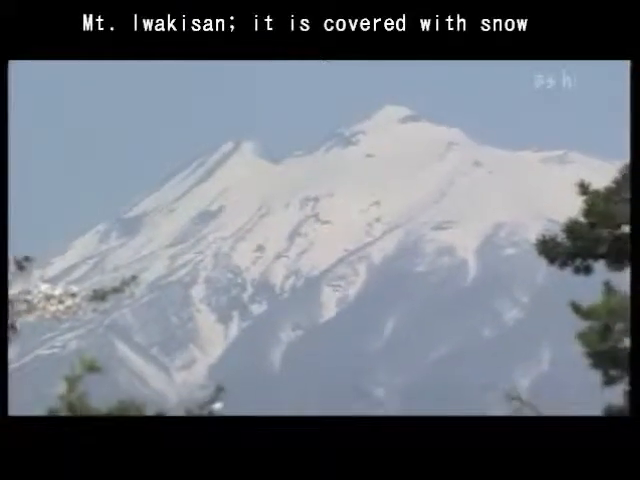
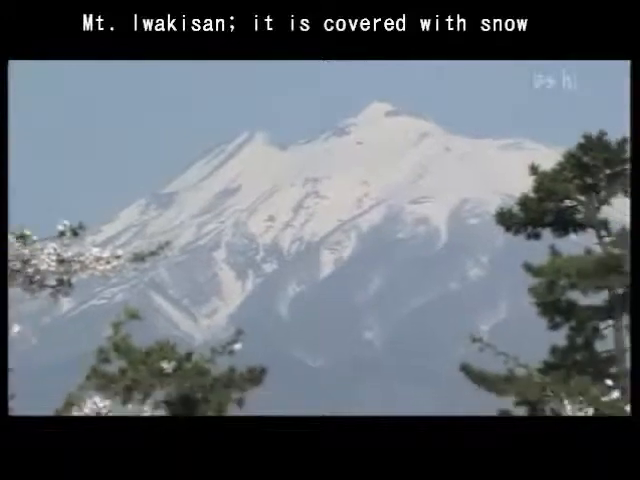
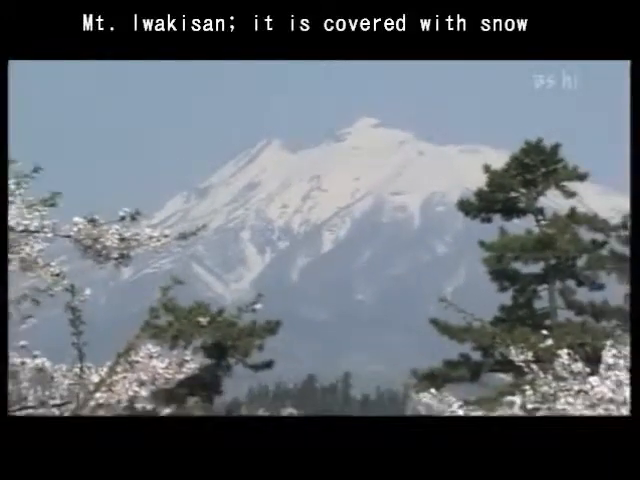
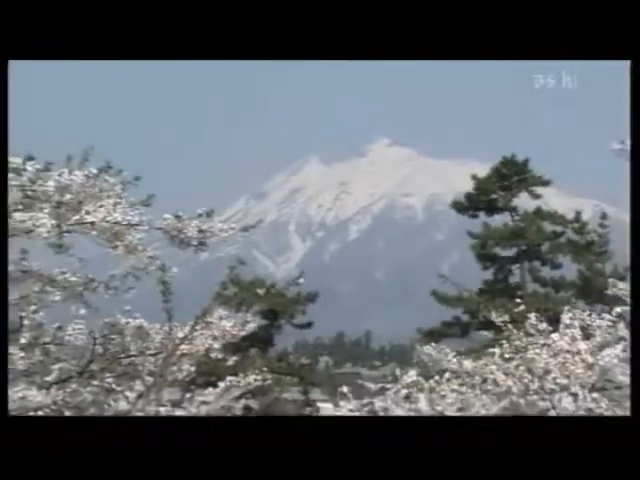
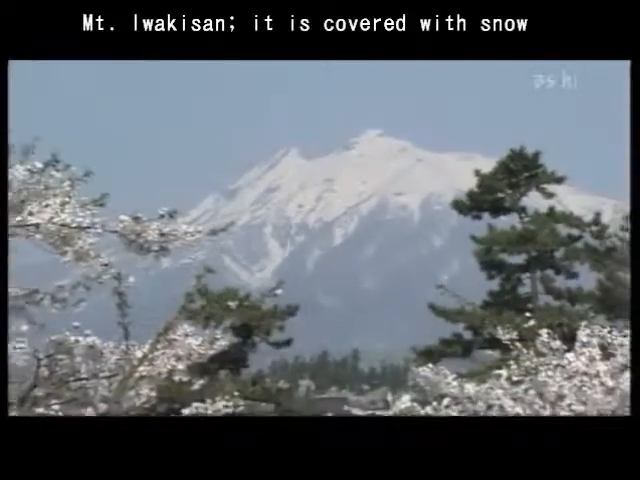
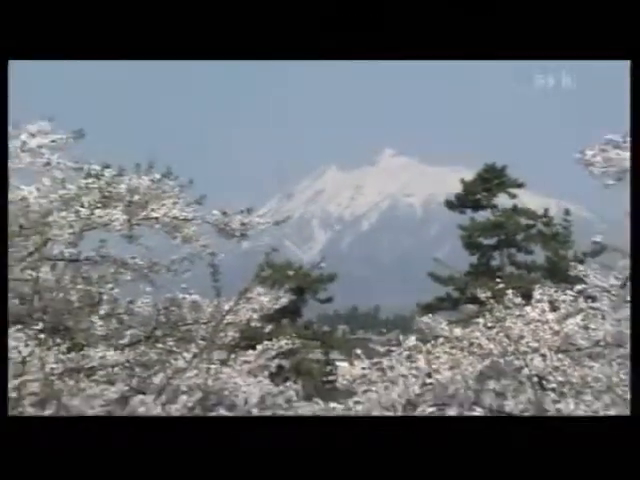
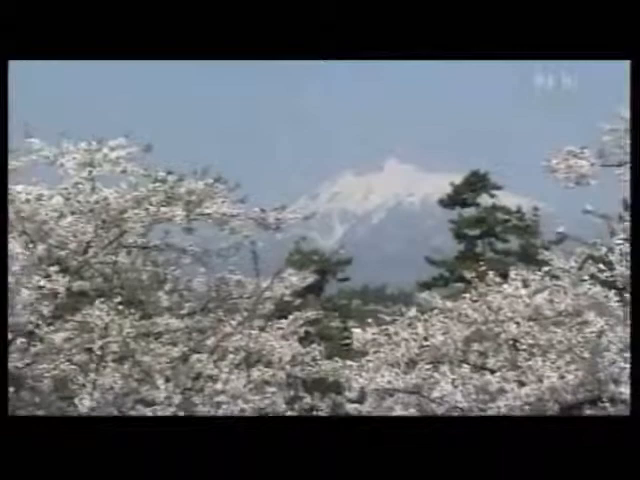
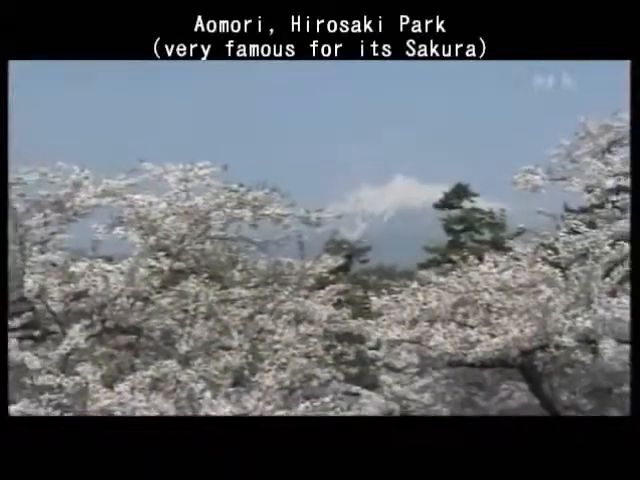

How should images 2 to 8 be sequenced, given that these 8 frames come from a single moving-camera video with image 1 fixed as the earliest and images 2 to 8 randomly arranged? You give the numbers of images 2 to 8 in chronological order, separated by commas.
2, 3, 5, 4, 6, 7, 8
